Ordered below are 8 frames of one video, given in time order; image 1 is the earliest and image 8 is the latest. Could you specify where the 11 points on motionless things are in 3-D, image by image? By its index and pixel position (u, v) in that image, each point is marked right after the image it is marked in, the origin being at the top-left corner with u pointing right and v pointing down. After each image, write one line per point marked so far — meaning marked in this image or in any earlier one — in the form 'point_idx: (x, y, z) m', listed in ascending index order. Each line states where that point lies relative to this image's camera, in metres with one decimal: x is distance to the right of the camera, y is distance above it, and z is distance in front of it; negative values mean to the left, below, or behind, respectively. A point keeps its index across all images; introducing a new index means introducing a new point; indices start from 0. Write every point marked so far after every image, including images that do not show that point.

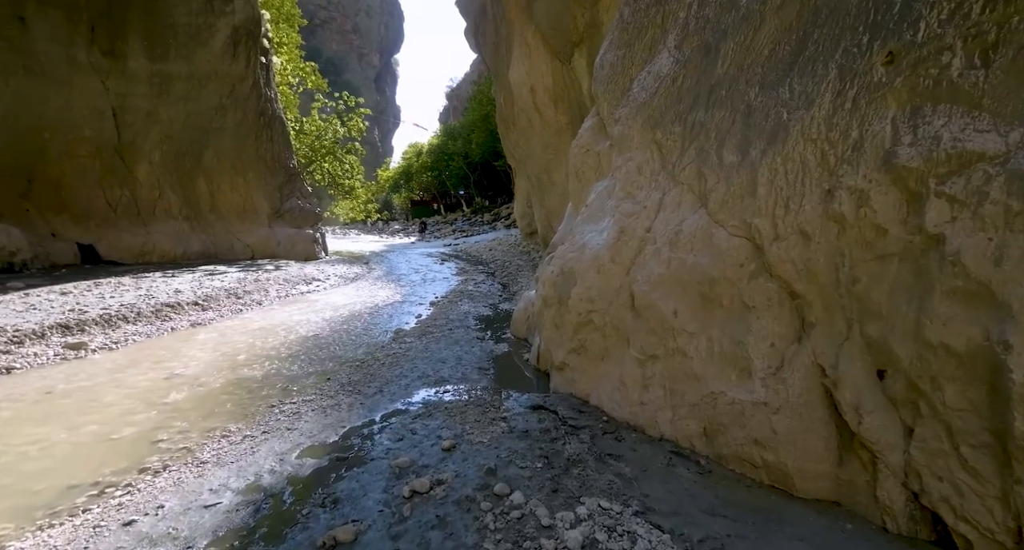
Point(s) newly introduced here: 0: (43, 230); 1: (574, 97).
0: (-9.8, +0.9, +12.1) m
1: (+1.5, +4.0, +12.3) m
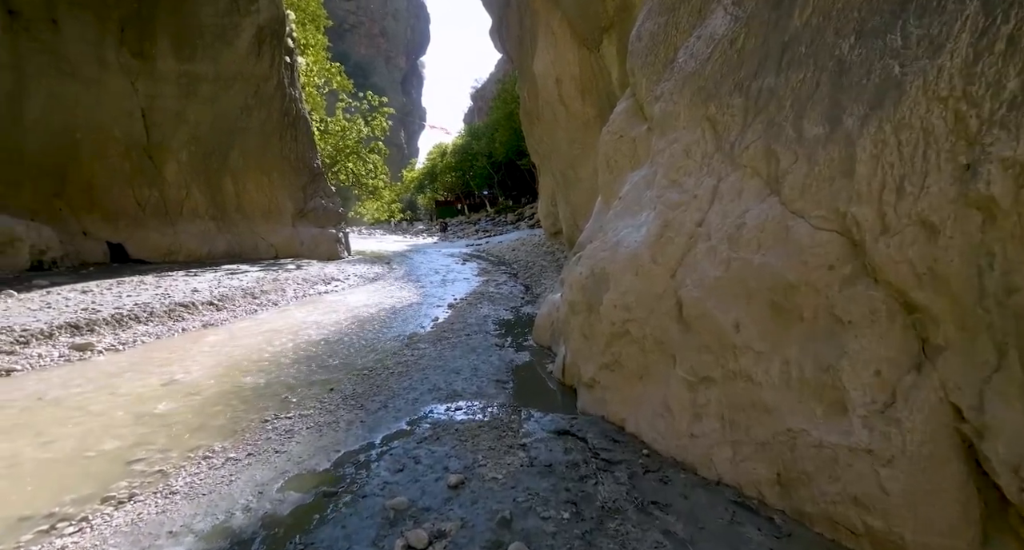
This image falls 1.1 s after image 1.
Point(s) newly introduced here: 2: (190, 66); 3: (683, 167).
0: (-9.3, +1.0, +11.9) m
1: (+2.0, +4.0, +11.6) m
2: (-8.3, +5.4, +14.2) m
3: (+1.1, +0.7, +3.6) m
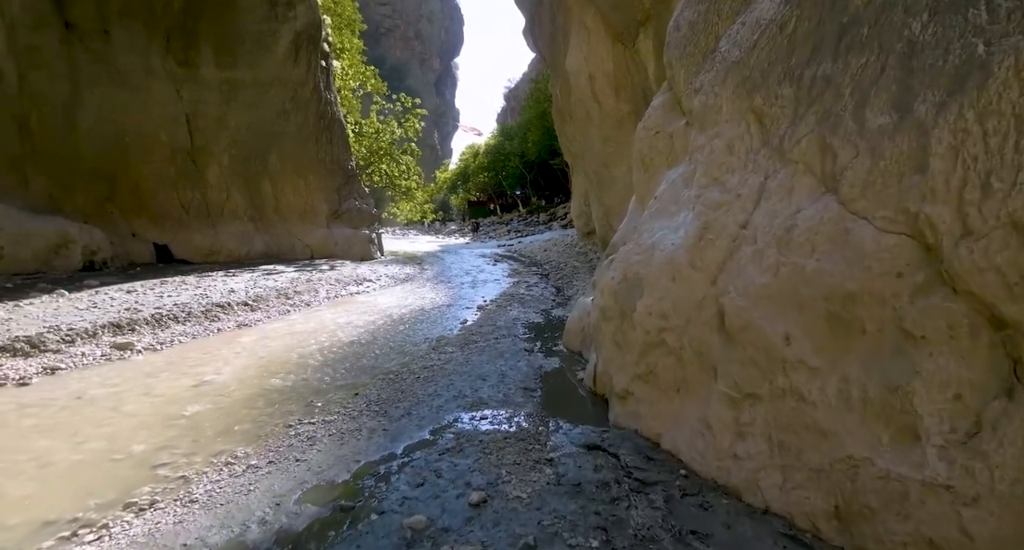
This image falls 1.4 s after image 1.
0: (-8.7, +1.0, +12.2) m
1: (+2.7, +3.9, +11.2) m
2: (-7.5, +5.4, +14.5) m
3: (+1.3, +0.7, +3.3) m
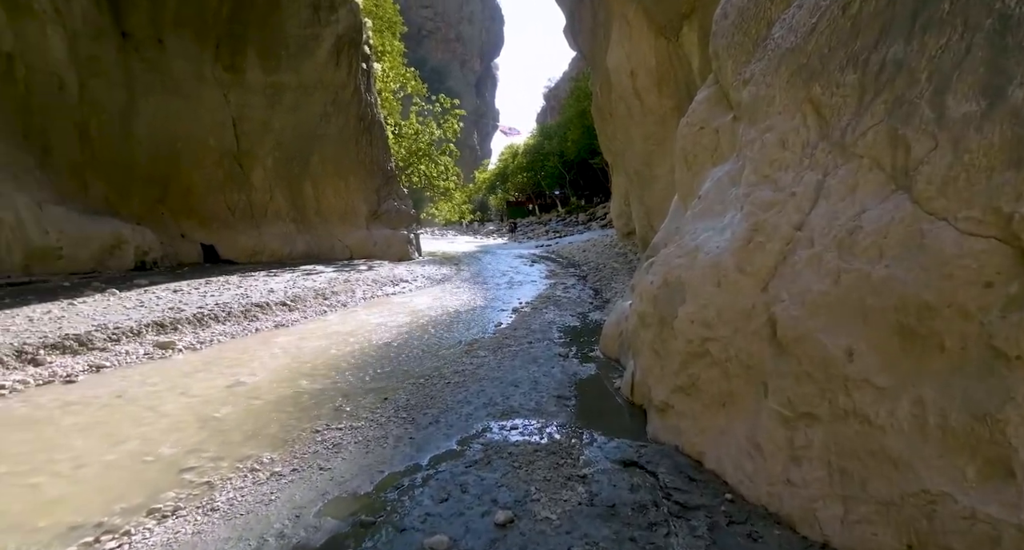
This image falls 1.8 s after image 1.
0: (-7.8, +1.0, +12.6) m
1: (+3.4, +3.9, +10.8) m
2: (-6.4, +5.4, +14.8) m
3: (+1.5, +0.6, +3.0) m
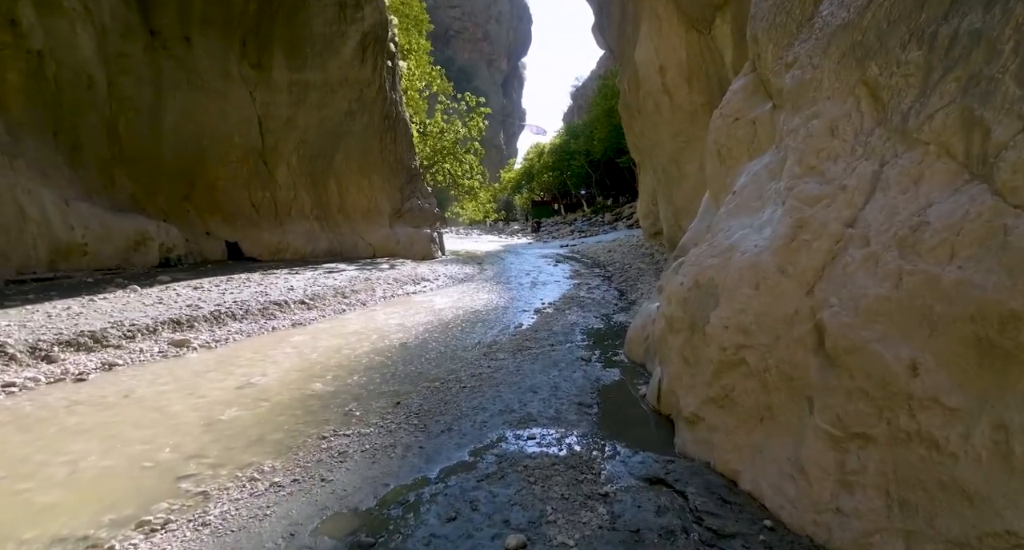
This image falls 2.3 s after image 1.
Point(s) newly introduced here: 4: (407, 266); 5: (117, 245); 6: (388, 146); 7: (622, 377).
0: (-7.3, +1.1, +12.7) m
1: (+3.9, +3.9, +10.4) m
2: (-5.8, +5.4, +14.9) m
3: (+1.6, +0.6, +2.7) m
4: (-2.8, +0.2, +14.5) m
5: (-7.2, +0.5, +9.9) m
6: (-3.8, +4.0, +16.9) m
7: (+1.0, -0.9, +5.1) m
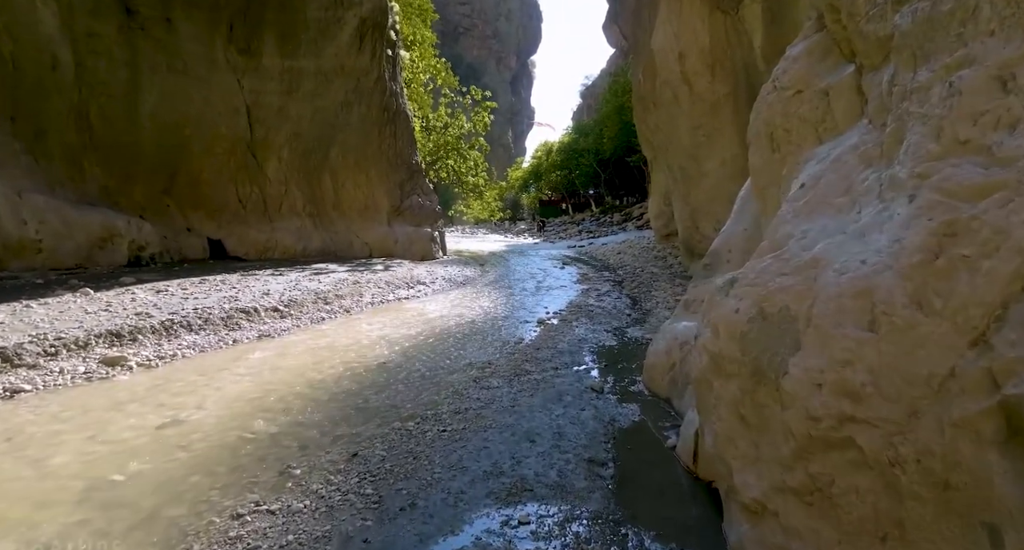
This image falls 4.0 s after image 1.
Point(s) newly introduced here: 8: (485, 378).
0: (-7.2, +1.1, +11.8) m
1: (+4.0, +3.7, +9.4) m
2: (-5.6, +5.4, +13.9) m
3: (+1.5, +0.5, +1.7) m
4: (-2.7, +0.2, +13.5) m
5: (-7.1, +0.5, +9.0) m
6: (-3.7, +4.0, +15.9) m
7: (+1.0, -1.0, +4.0) m
8: (-0.3, -0.9, +5.1) m
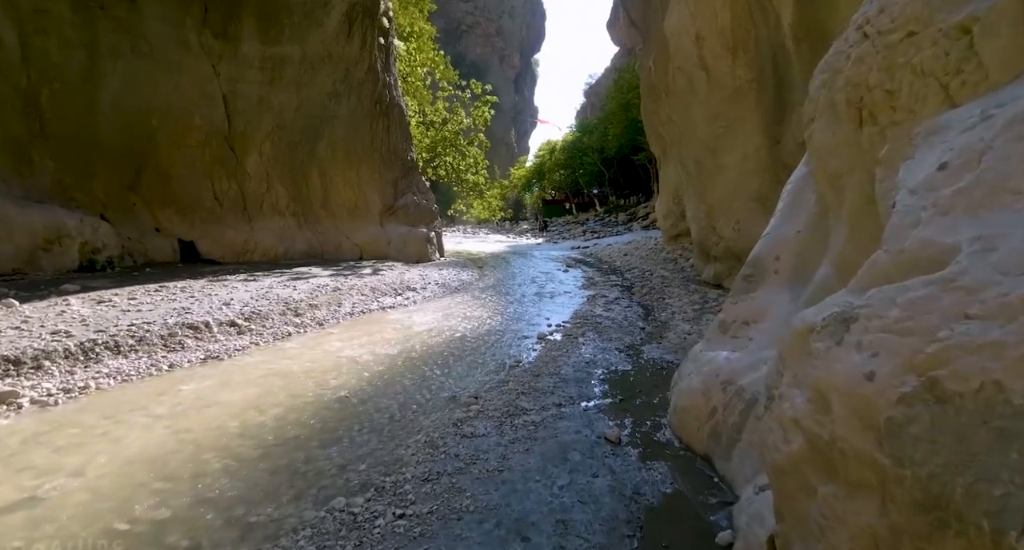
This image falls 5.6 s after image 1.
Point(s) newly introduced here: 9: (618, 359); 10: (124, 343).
0: (-7.2, +1.0, +10.8) m
1: (+4.0, +3.6, +8.3) m
2: (-5.6, +5.3, +12.9) m
3: (+1.4, +0.4, +0.6) m
4: (-2.7, +0.1, +12.5) m
5: (-7.2, +0.4, +8.0) m
6: (-3.7, +3.9, +14.9) m
7: (+0.9, -1.1, +3.0) m
8: (-0.3, -1.0, +4.0) m
9: (+1.1, -0.9, +5.8) m
10: (-3.7, -0.6, +5.2) m
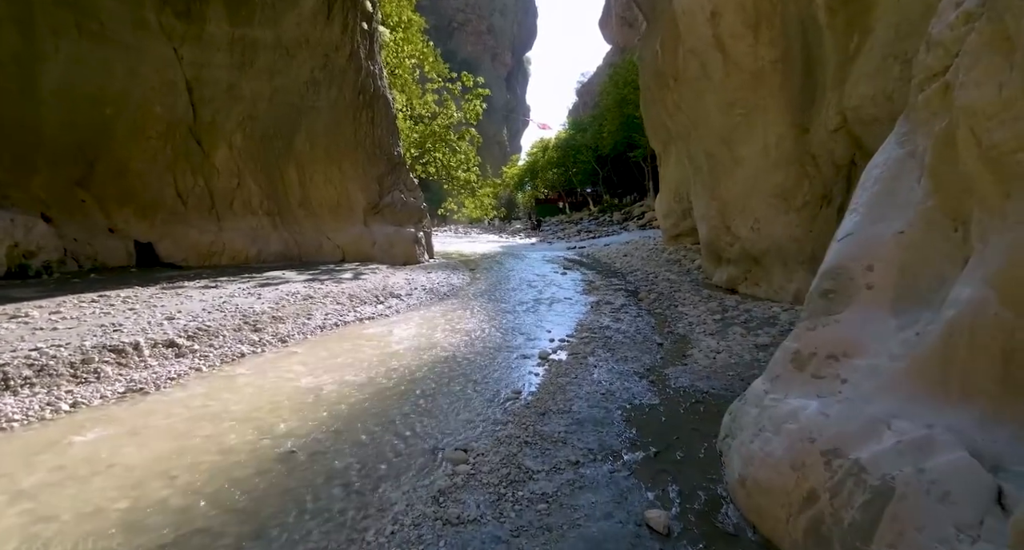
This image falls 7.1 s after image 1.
0: (-7.3, +0.9, +9.6) m
1: (+3.9, +3.5, +7.2) m
2: (-5.7, +5.2, +11.7) m
3: (+1.5, +0.3, -0.4) m
4: (-2.8, 0.0, +11.3) m
5: (-7.2, +0.3, +6.8) m
6: (-3.8, +3.8, +13.7) m
7: (+0.9, -1.2, +1.9) m
8: (-0.3, -1.1, +2.9) m
9: (+1.1, -1.0, +4.7) m
10: (-3.7, -0.7, +4.1) m
